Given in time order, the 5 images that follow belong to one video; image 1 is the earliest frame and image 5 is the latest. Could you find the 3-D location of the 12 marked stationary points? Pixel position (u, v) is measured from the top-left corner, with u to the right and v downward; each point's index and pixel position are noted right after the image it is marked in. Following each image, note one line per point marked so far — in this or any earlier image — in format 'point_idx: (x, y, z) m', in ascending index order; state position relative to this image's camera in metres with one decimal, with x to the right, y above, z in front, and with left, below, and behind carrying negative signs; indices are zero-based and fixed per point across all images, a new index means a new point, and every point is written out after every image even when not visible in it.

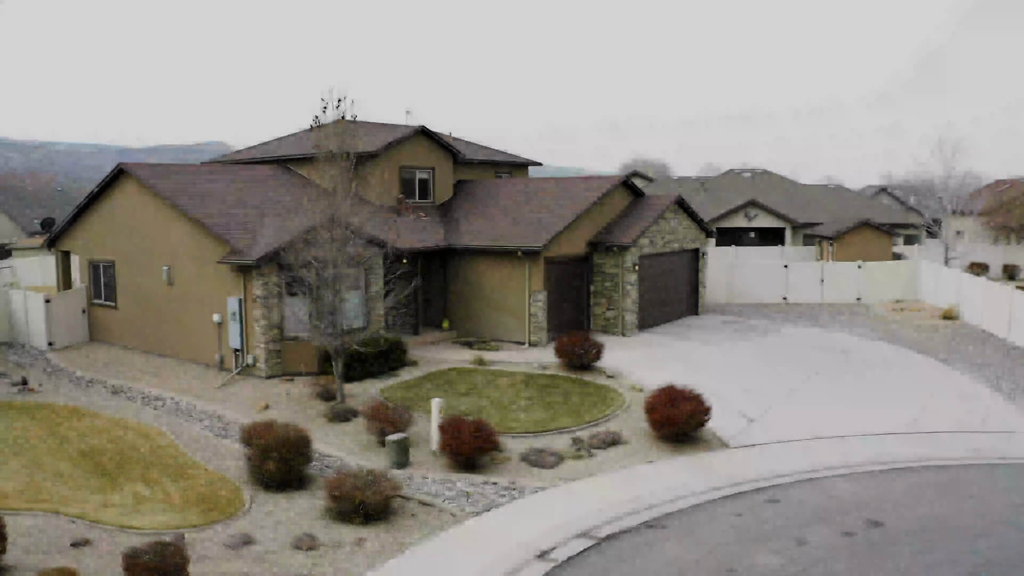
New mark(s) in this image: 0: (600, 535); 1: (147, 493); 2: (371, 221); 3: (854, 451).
0: (+1.2, -3.6, +10.9) m
1: (-5.5, -3.0, +11.2) m
2: (-3.7, +1.9, +19.9) m
3: (+6.5, -3.1, +14.2) m
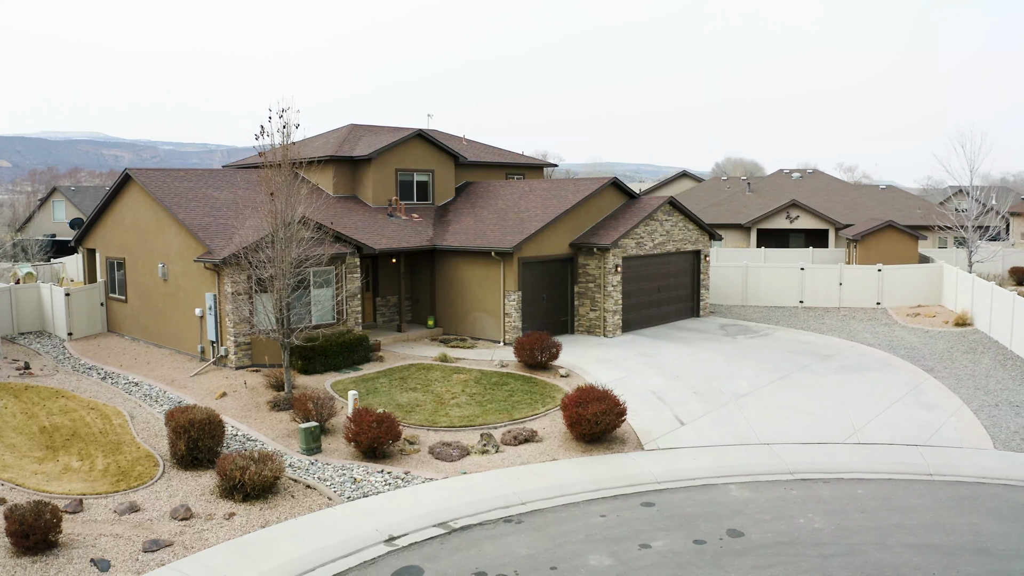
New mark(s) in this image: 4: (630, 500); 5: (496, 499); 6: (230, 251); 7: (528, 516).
0: (-0.9, -3.6, +11.6) m
1: (-7.4, -3.0, +12.9) m
2: (-4.3, +1.9, +21.1) m
3: (+4.8, -3.2, +14.0) m
4: (+1.9, -3.5, +12.4) m
5: (-0.3, -3.5, +12.4) m
6: (-6.3, +0.8, +17.0) m
7: (+0.2, -3.6, +11.8) m
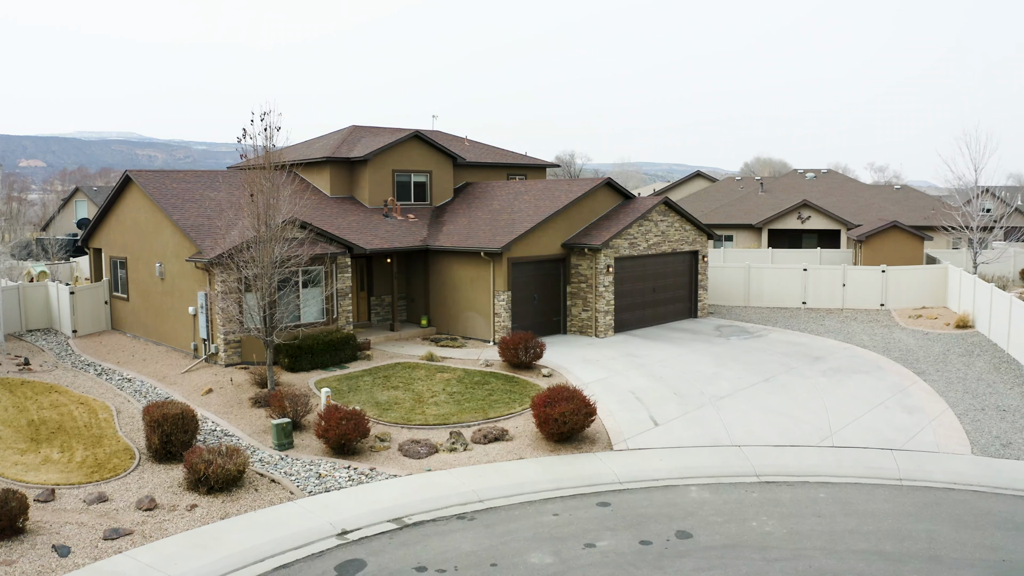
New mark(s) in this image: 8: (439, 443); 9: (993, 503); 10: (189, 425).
0: (-1.6, -3.6, +11.8) m
1: (-8.1, -3.0, +13.4) m
2: (-4.5, +1.9, +21.5) m
3: (+4.2, -3.2, +13.9) m
4: (+1.2, -3.5, +12.4) m
5: (-1.0, -3.5, +12.6) m
6: (-6.8, +0.9, +17.5) m
7: (-0.5, -3.6, +12.0) m
8: (-1.4, -3.0, +14.6) m
9: (+7.7, -3.4, +12.1) m
10: (-5.8, -2.5, +13.6) m
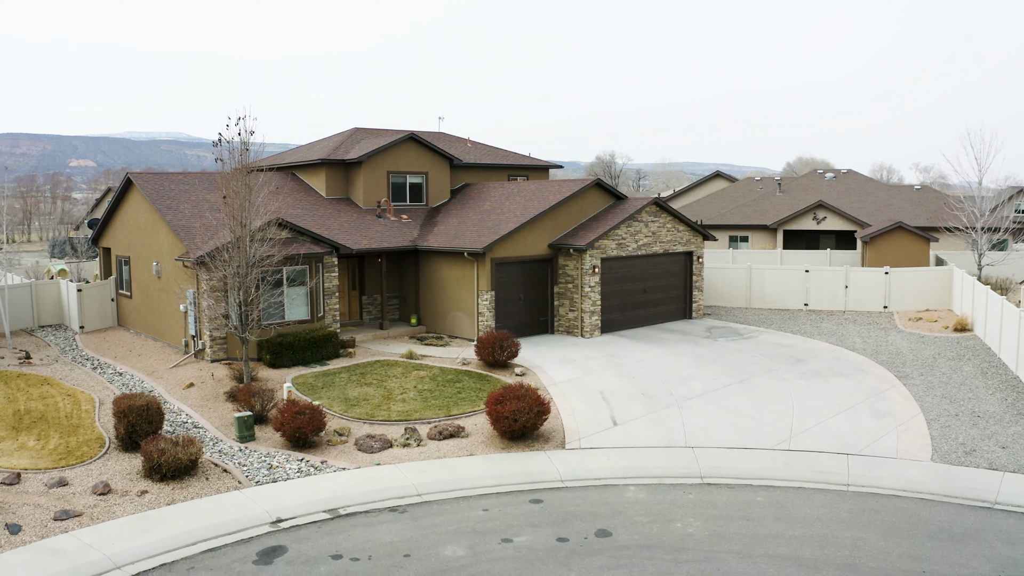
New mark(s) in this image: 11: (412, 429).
0: (-2.8, -3.6, +12.1) m
1: (-9.1, -2.9, +14.3) m
2: (-4.8, +1.9, +22.1) m
3: (+3.2, -3.2, +13.8) m
4: (+0.1, -3.5, +12.6) m
5: (-2.0, -3.4, +12.9) m
6: (-7.4, +0.9, +18.2) m
7: (-1.6, -3.6, +12.3) m
8: (-2.3, -3.0, +14.9) m
9: (+6.6, -3.5, +11.8) m
10: (-6.8, -2.4, +14.3) m
11: (-2.0, -2.8, +15.1) m
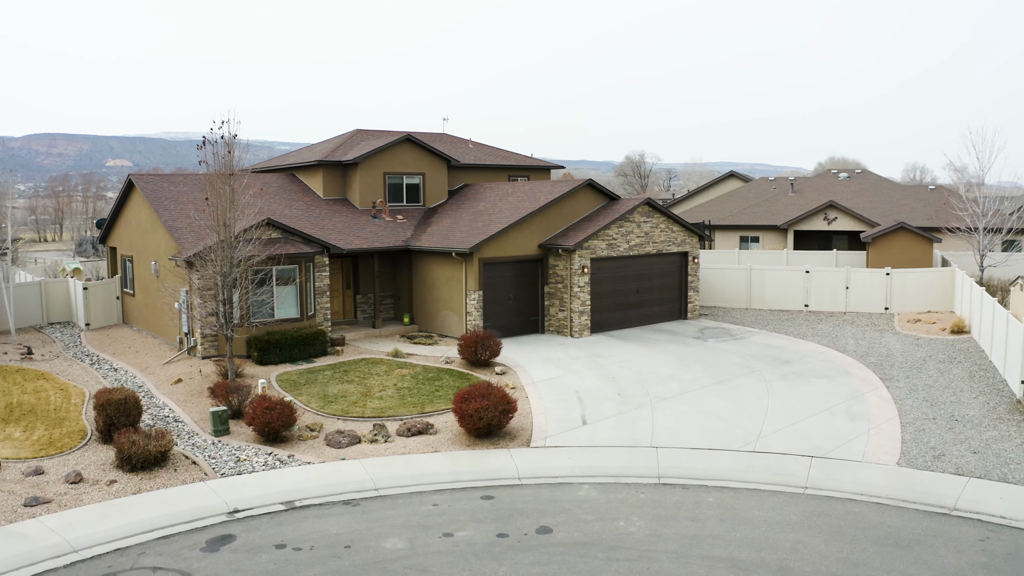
0: (-3.6, -3.6, +12.4) m
1: (-9.8, -2.9, +14.9) m
2: (-5.1, +2.0, +22.4) m
3: (+2.5, -3.2, +13.8) m
4: (-0.7, -3.4, +12.7) m
5: (-2.8, -3.4, +13.2) m
6: (-7.9, +0.9, +18.8) m
7: (-2.4, -3.5, +12.5) m
8: (-3.0, -3.0, +15.2) m
9: (+5.8, -3.5, +11.5) m
10: (-7.5, -2.4, +14.8) m
11: (-2.6, -2.8, +15.3) m
